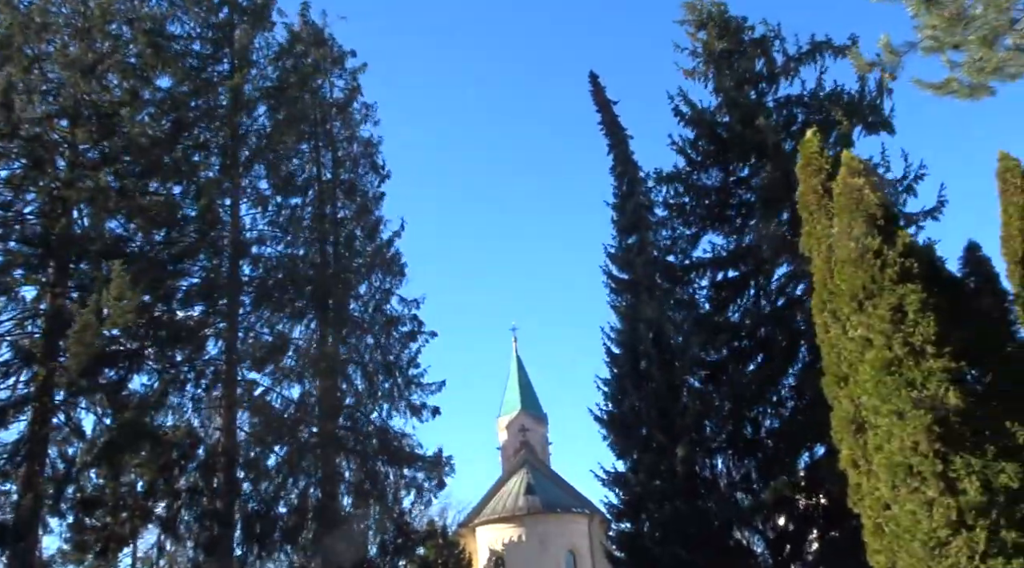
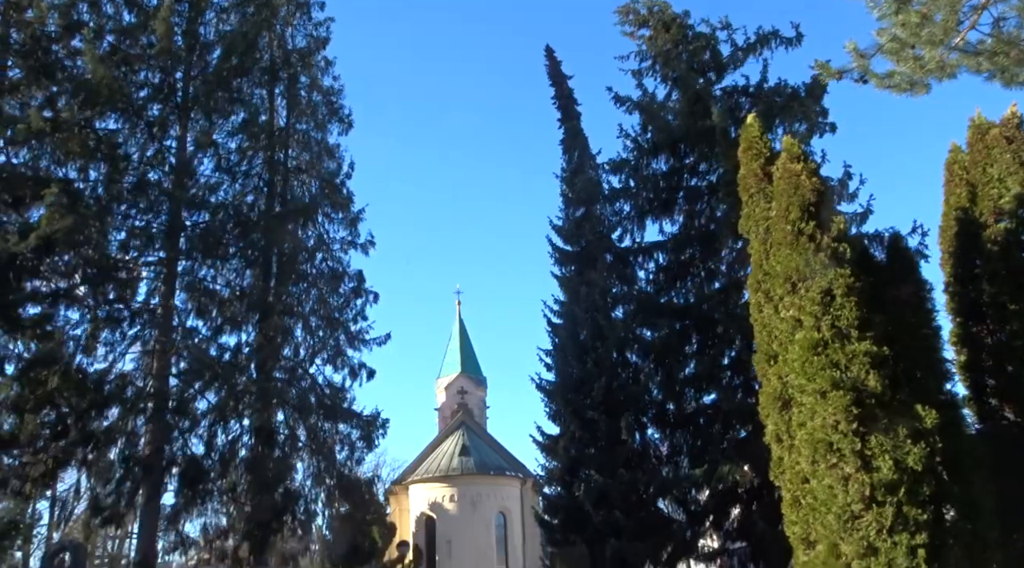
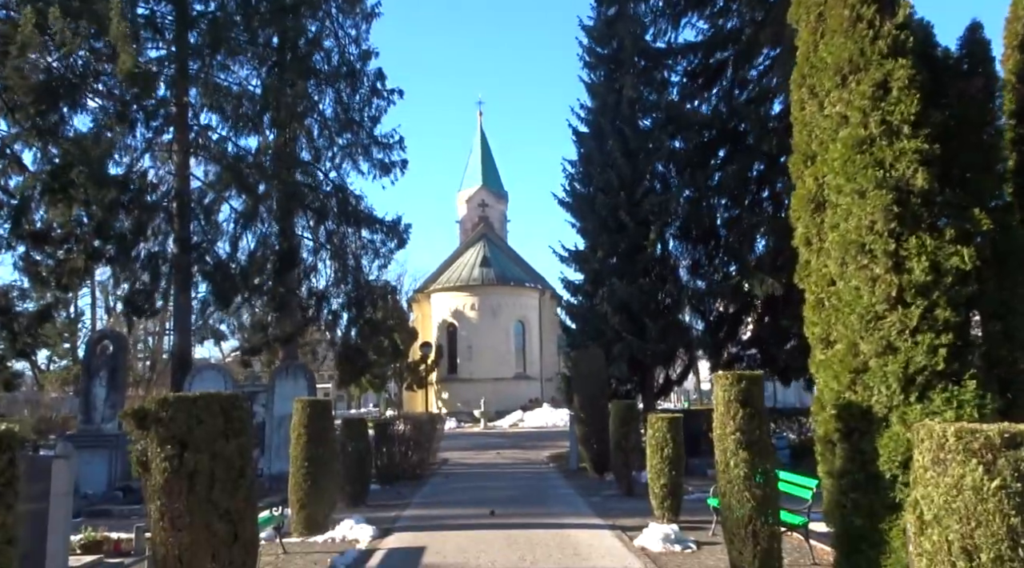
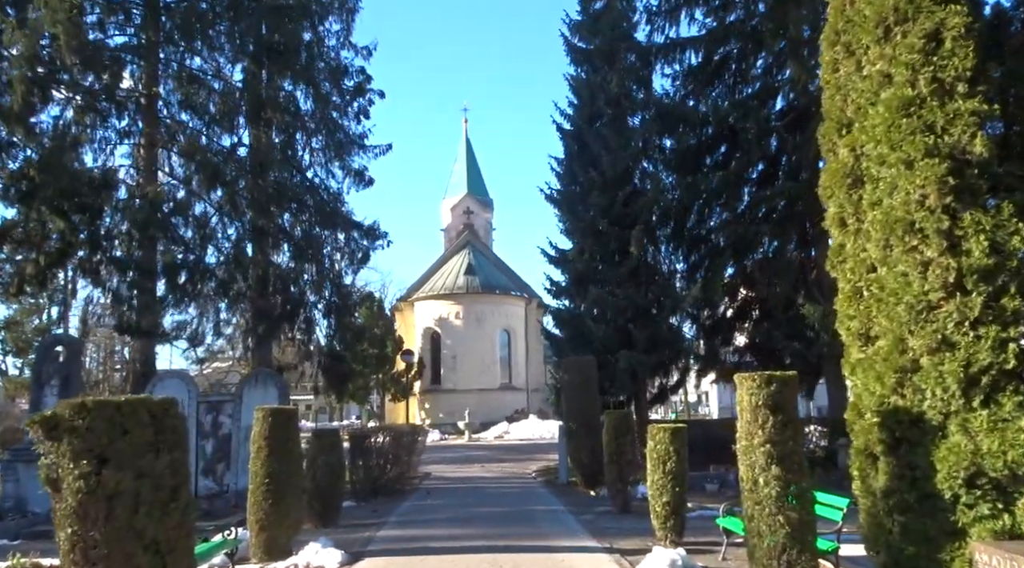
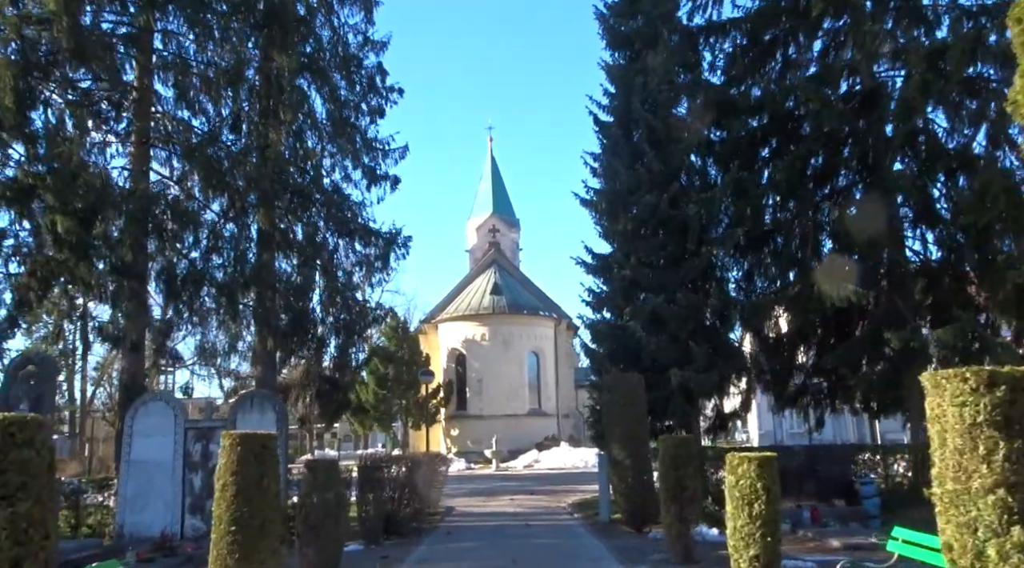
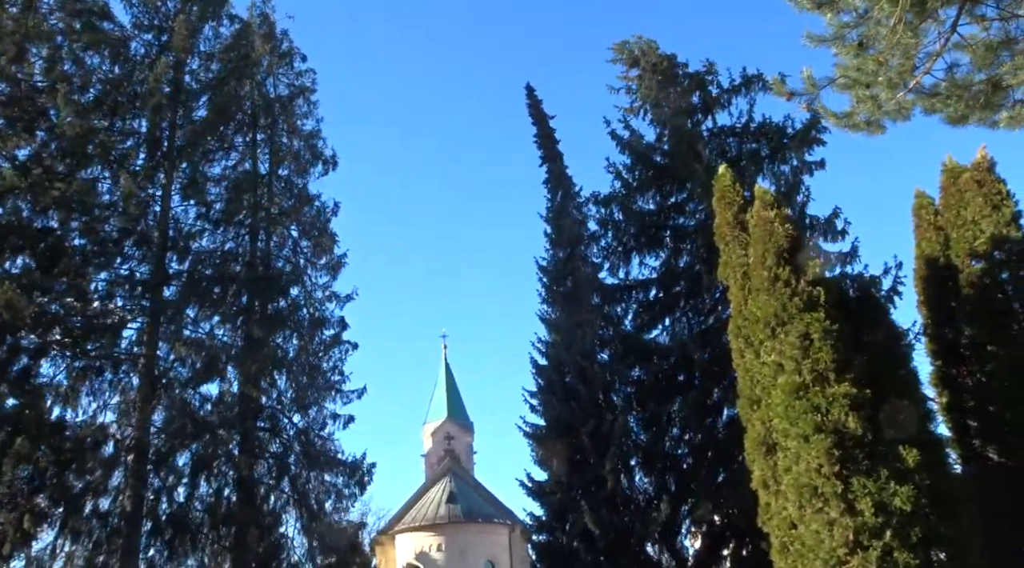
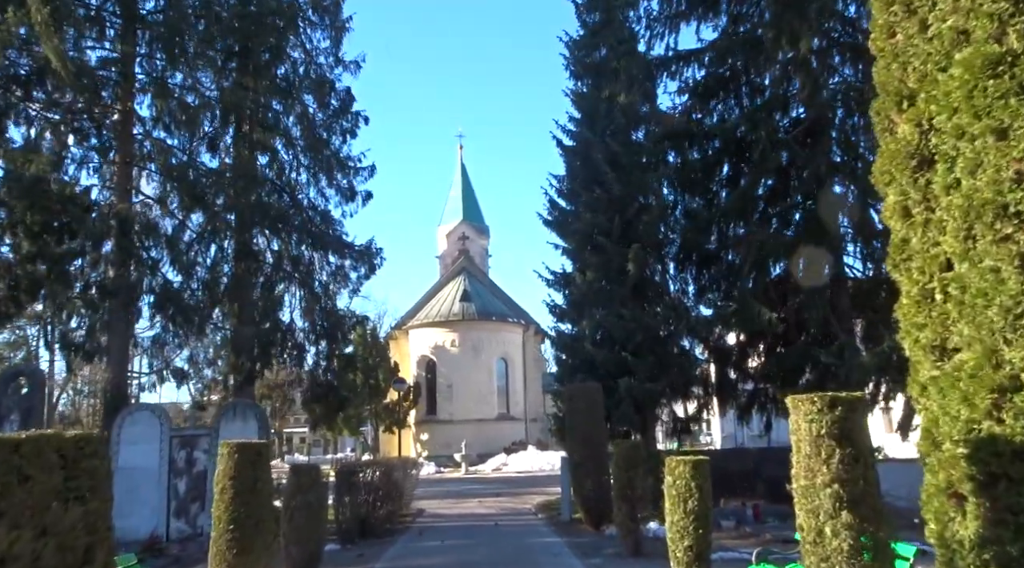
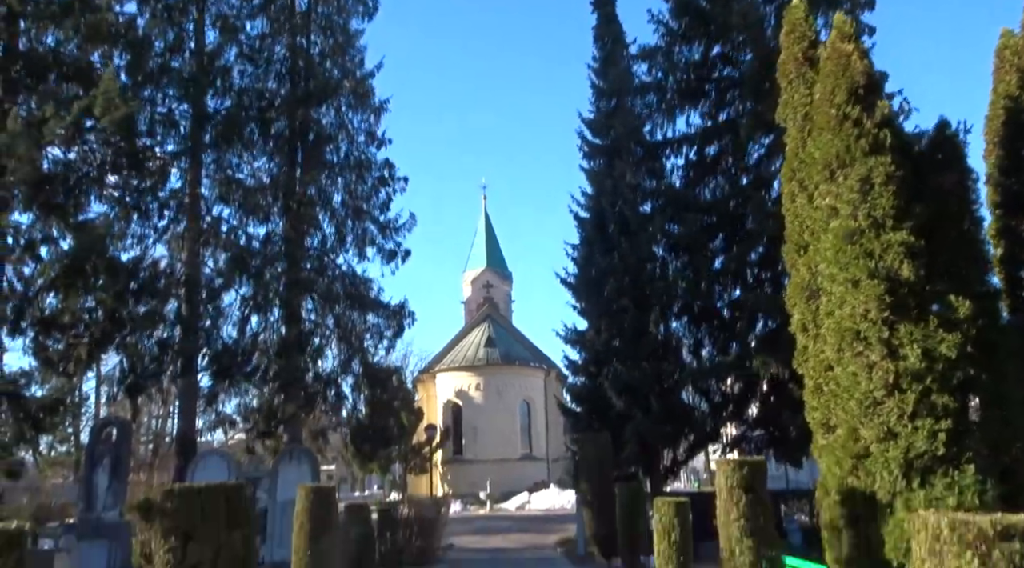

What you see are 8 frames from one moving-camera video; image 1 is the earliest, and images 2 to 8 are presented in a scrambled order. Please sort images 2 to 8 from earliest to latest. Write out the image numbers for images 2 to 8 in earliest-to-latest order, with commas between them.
6, 2, 8, 3, 4, 7, 5
